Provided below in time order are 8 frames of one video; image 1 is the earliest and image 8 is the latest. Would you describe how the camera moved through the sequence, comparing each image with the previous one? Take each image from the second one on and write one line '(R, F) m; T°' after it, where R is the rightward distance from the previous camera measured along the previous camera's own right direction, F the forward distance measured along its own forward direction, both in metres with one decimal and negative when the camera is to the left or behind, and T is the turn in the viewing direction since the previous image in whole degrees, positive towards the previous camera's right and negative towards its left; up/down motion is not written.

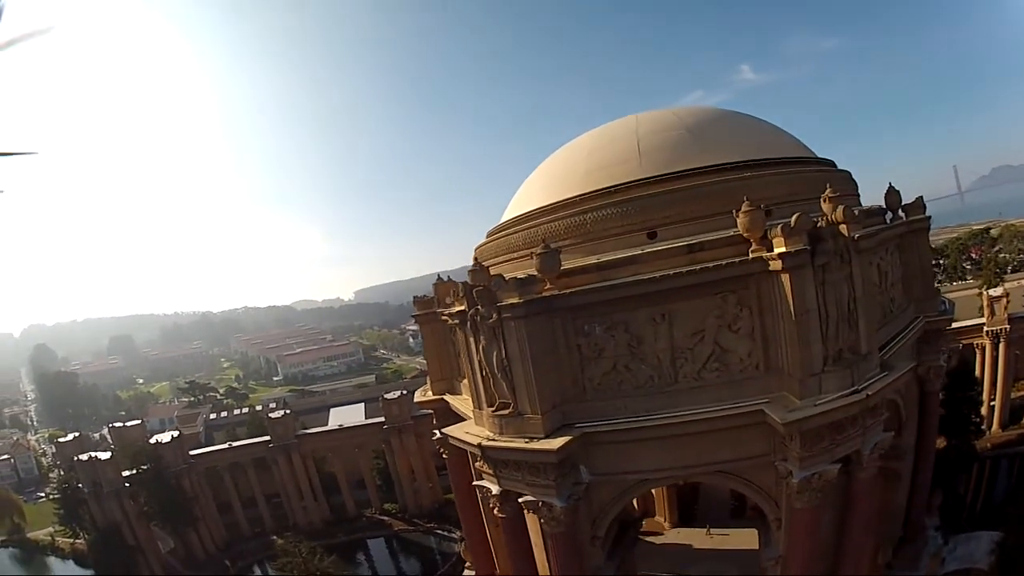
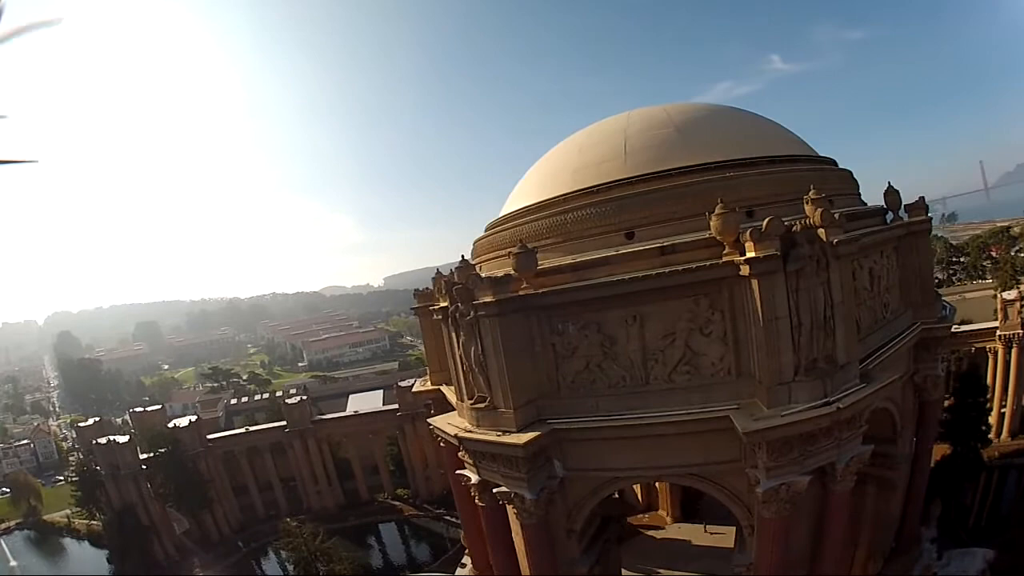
(+0.9, +0.2) m; -2°
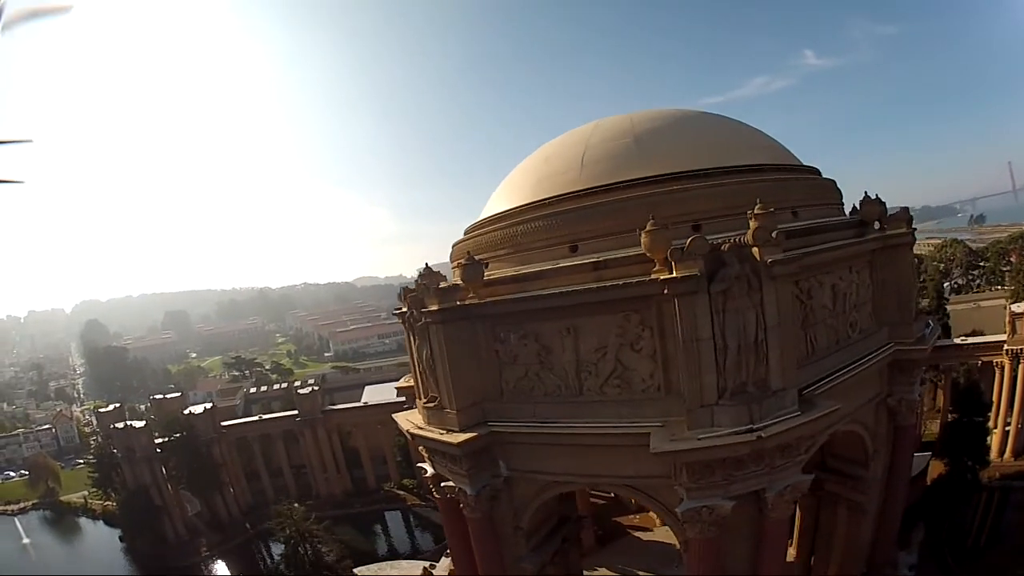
(+1.7, +0.2) m; -3°
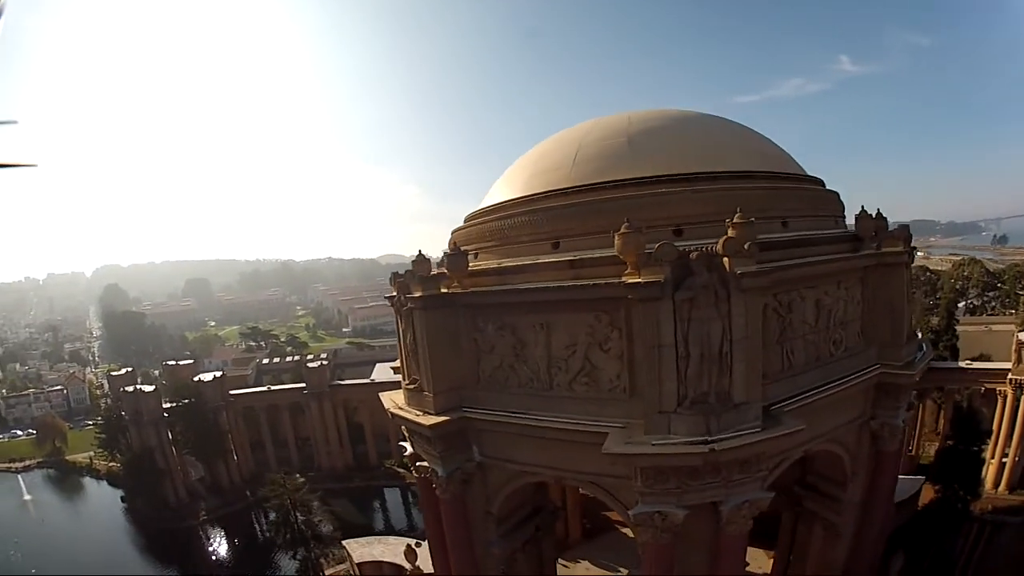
(+0.8, +0.1) m; -2°
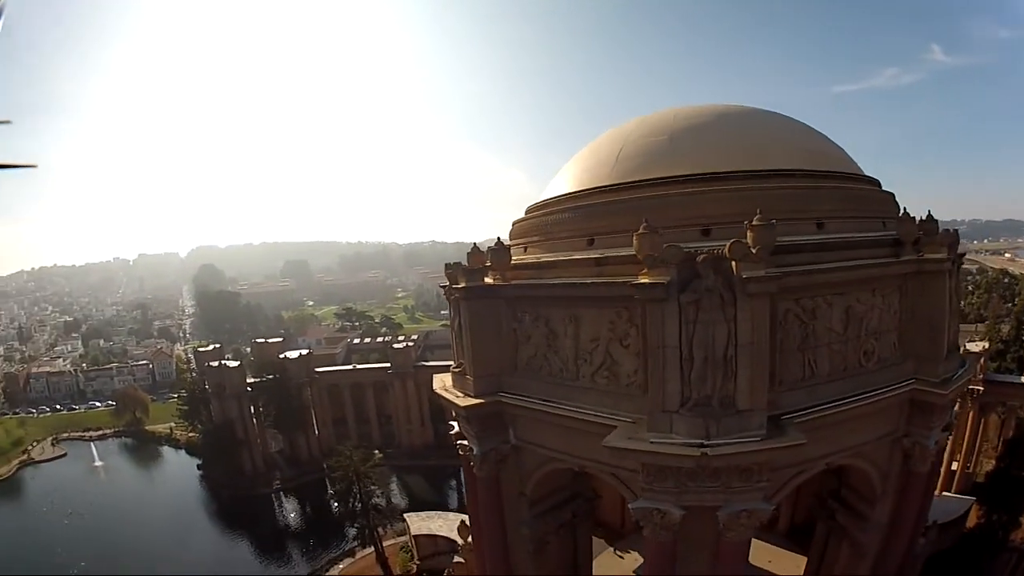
(+0.8, -0.5) m; -7°
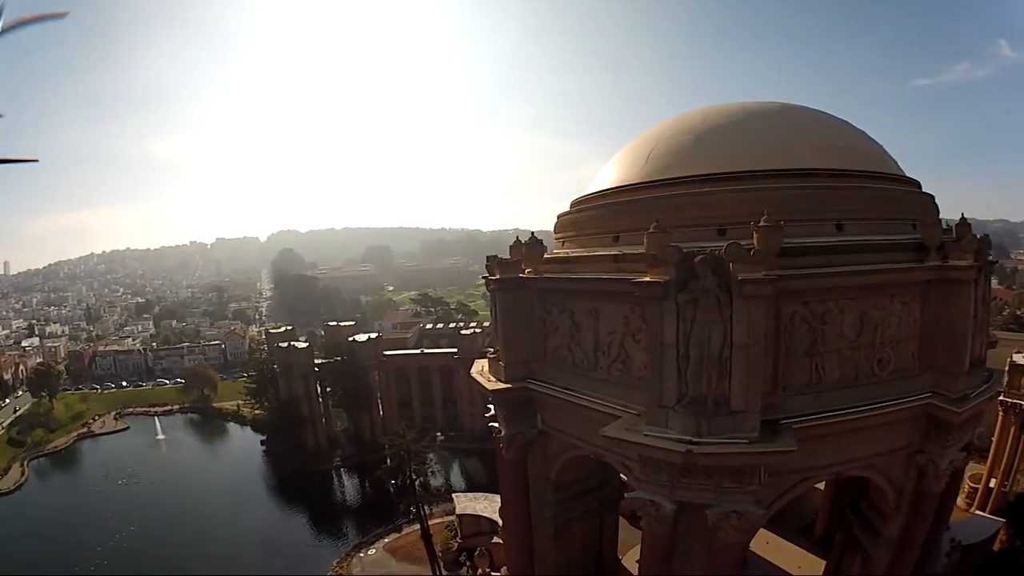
(+0.7, -0.7) m; -6°
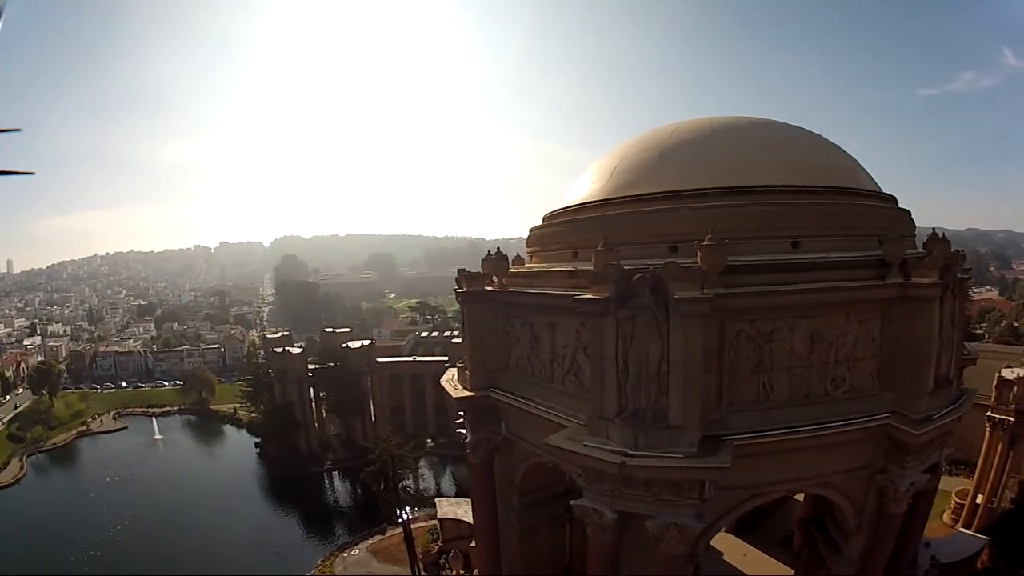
(+1.1, -0.1) m; -1°
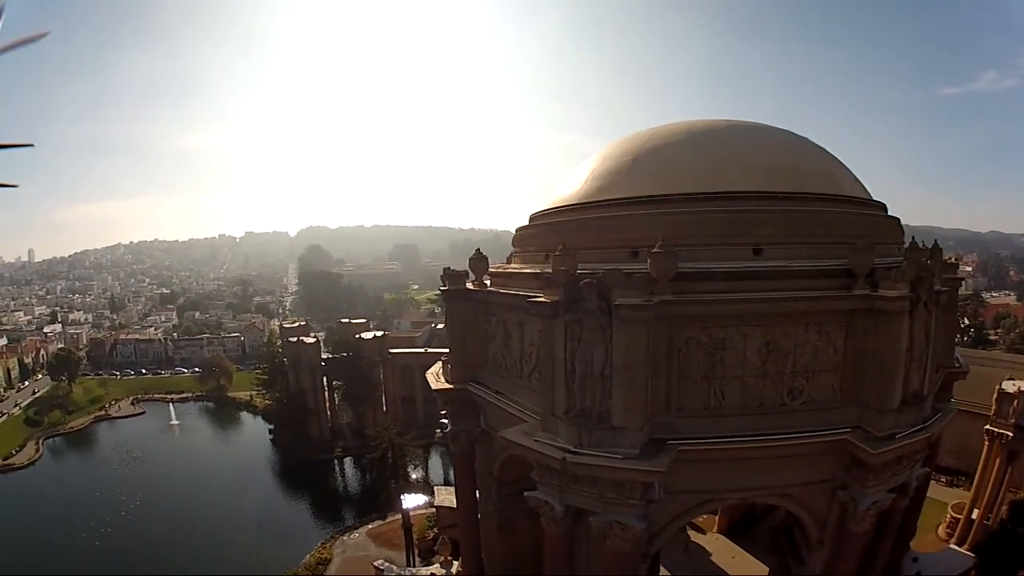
(+1.2, -0.4) m; -3°
